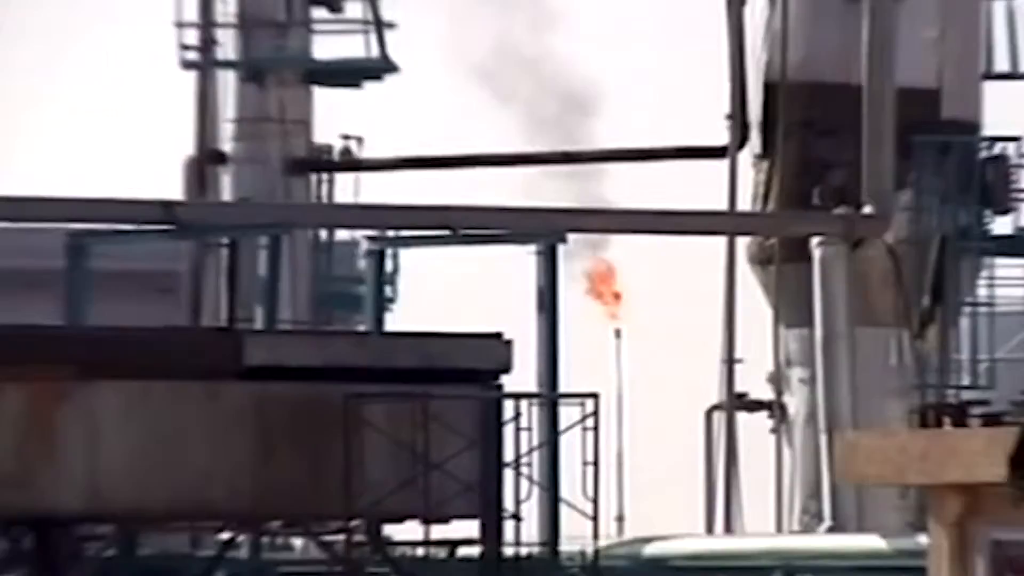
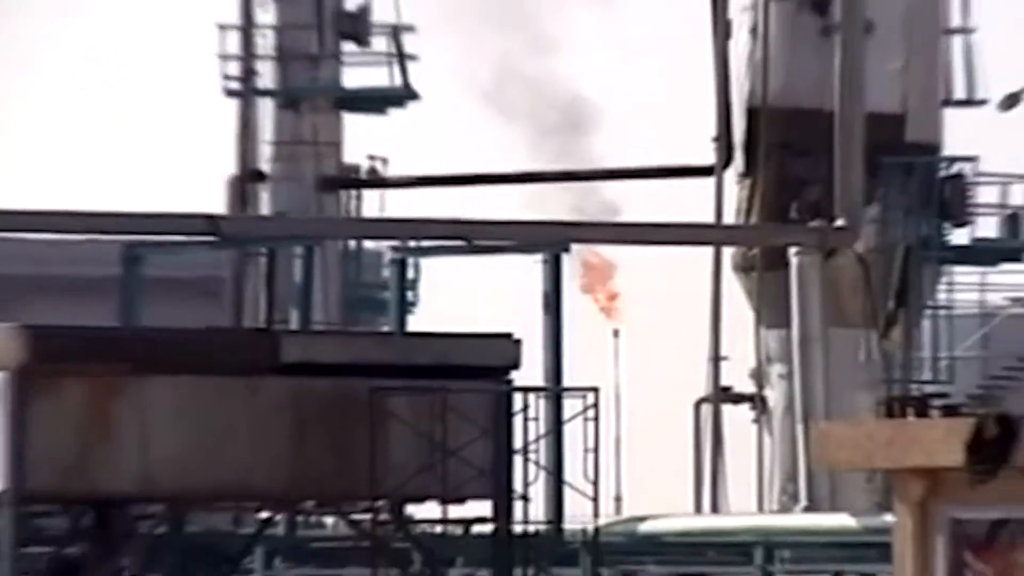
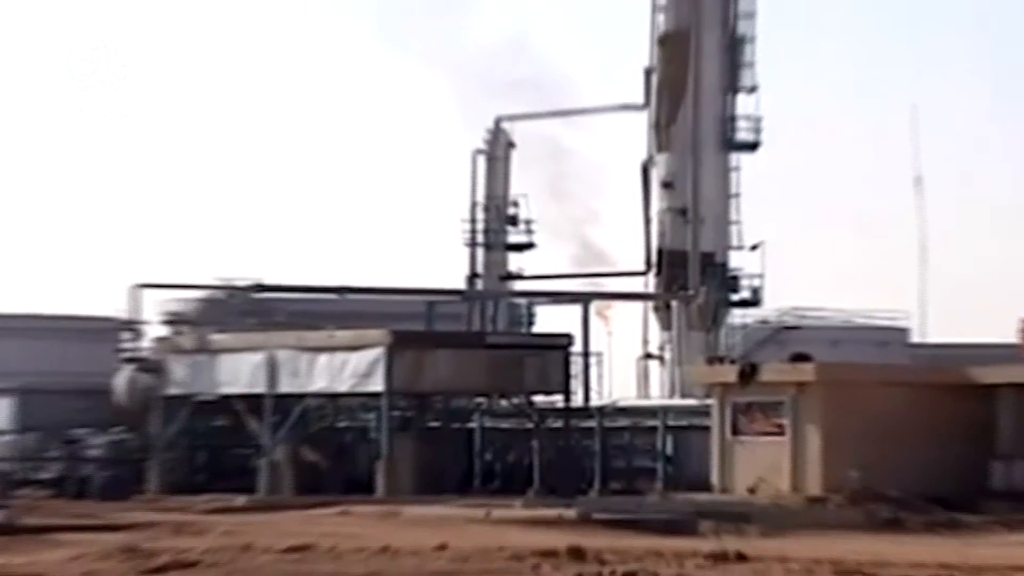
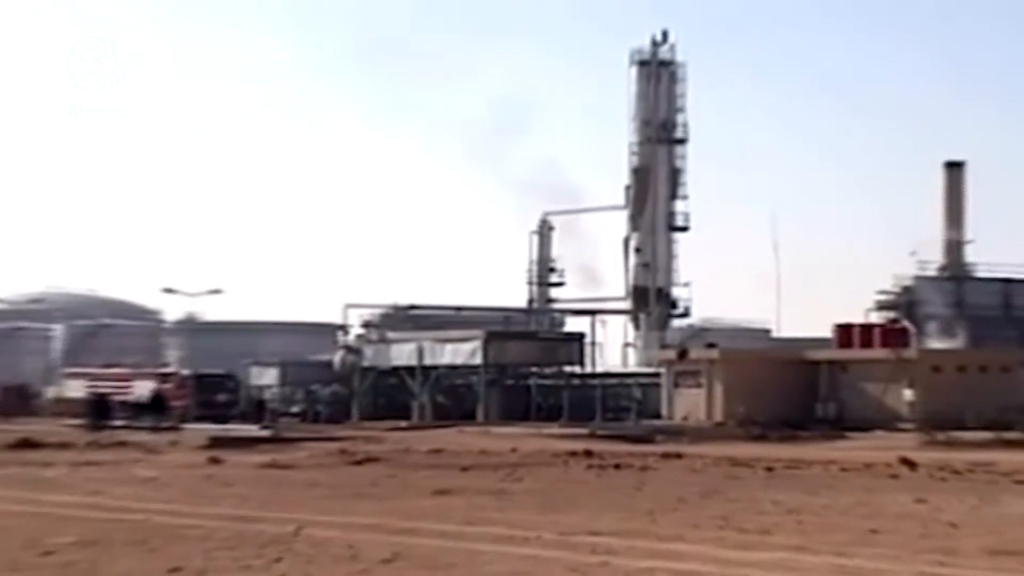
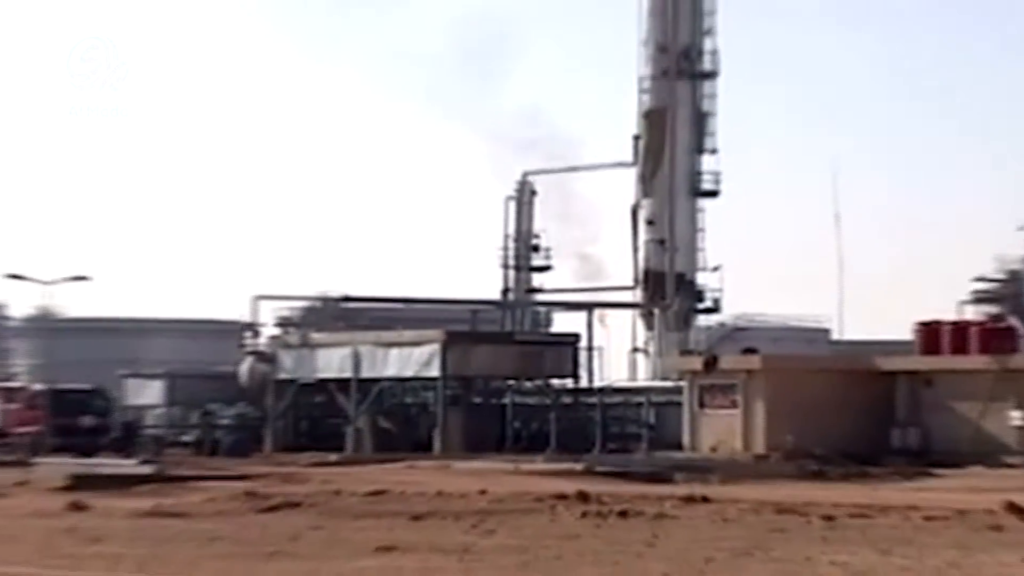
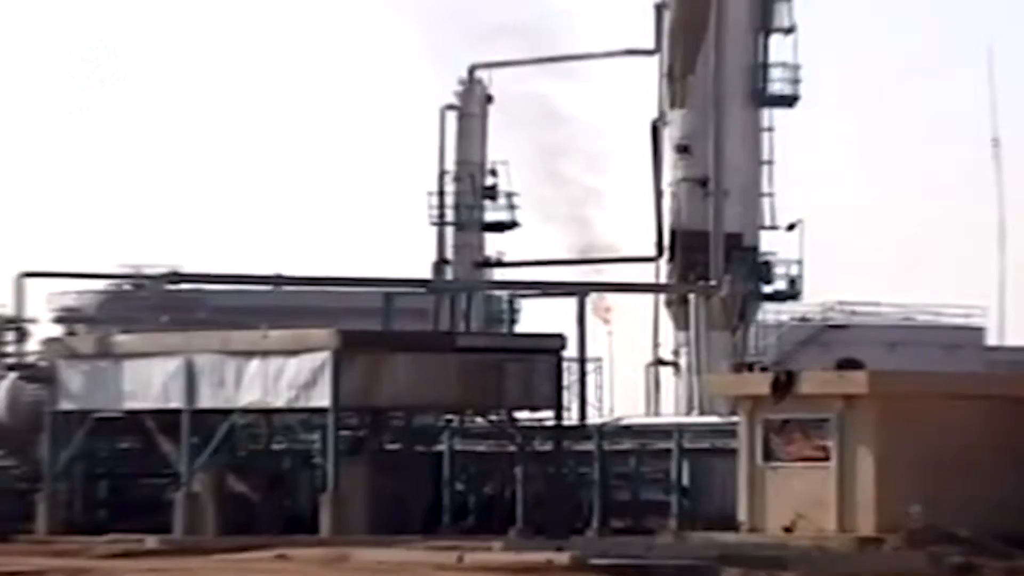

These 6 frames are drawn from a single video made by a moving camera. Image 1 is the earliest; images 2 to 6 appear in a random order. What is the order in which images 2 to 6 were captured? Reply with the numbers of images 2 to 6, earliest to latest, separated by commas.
2, 6, 3, 5, 4
